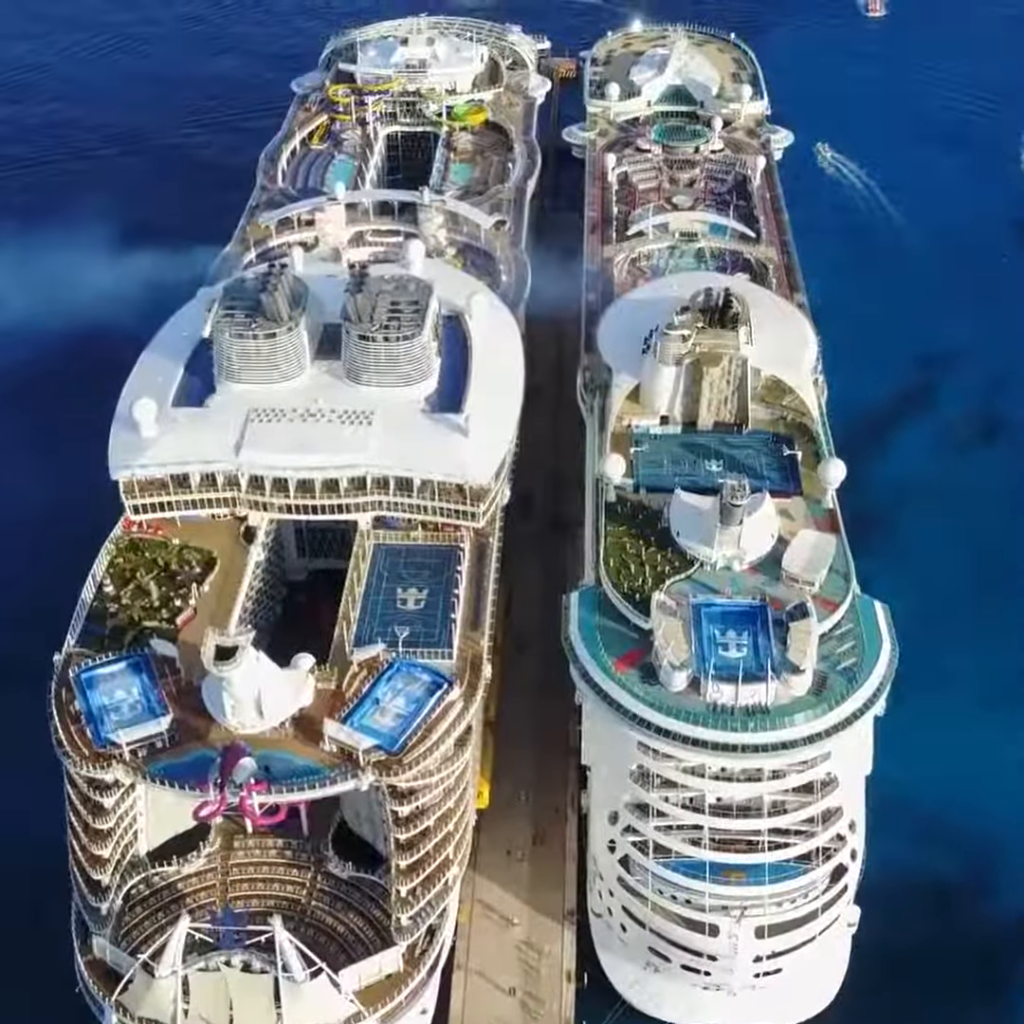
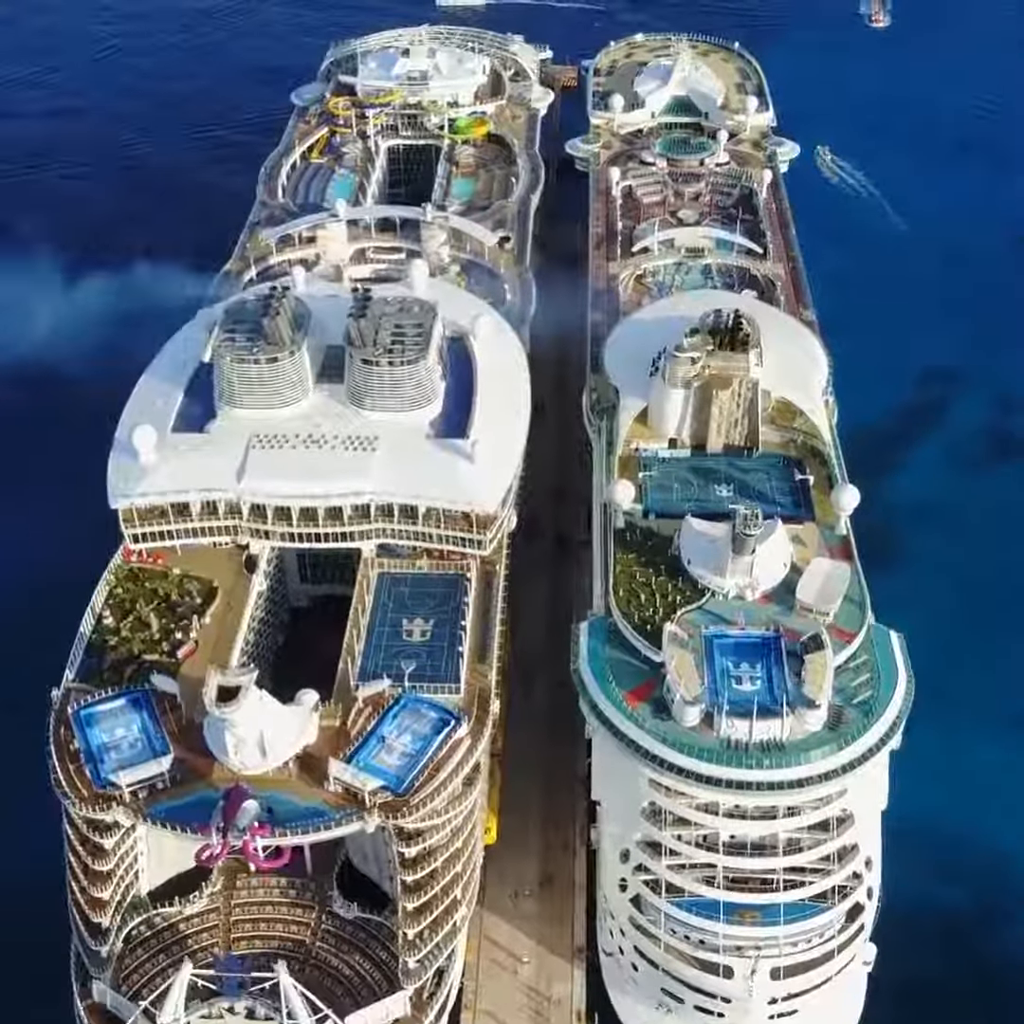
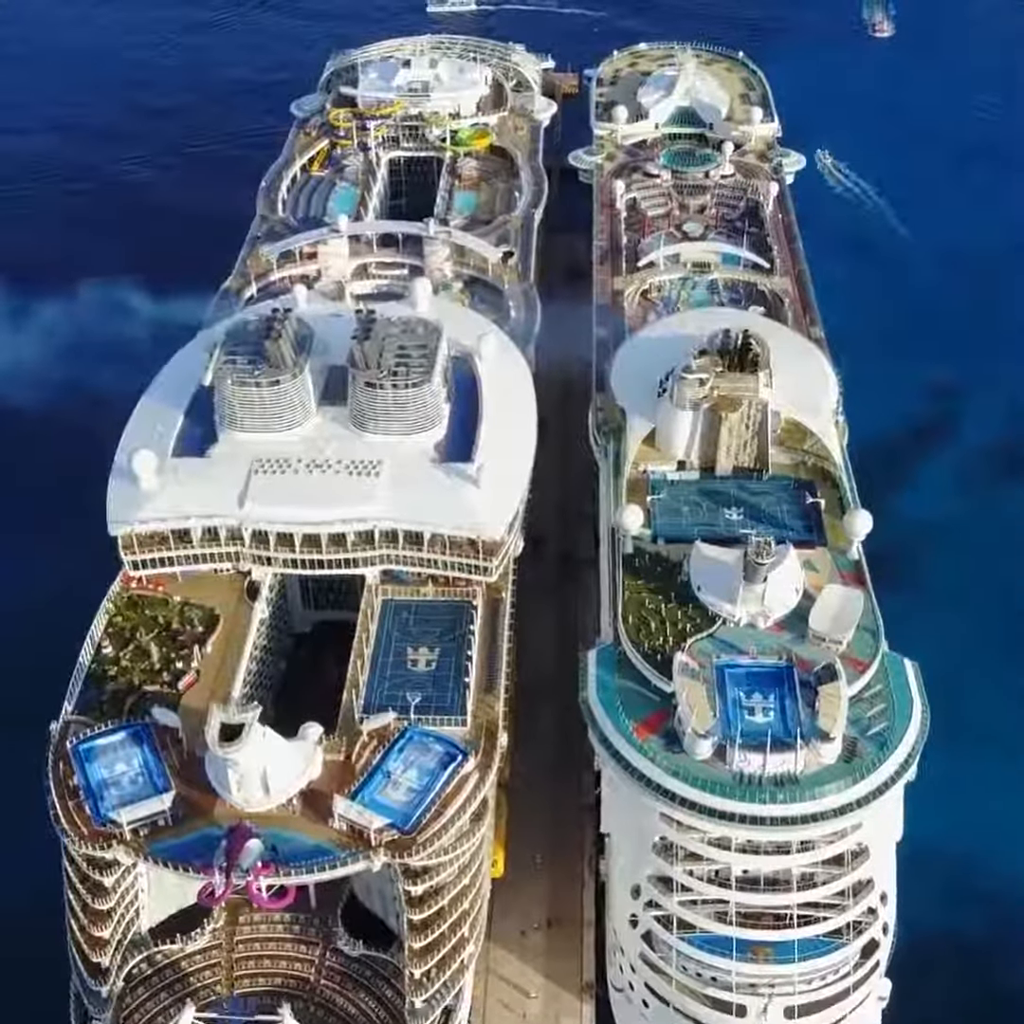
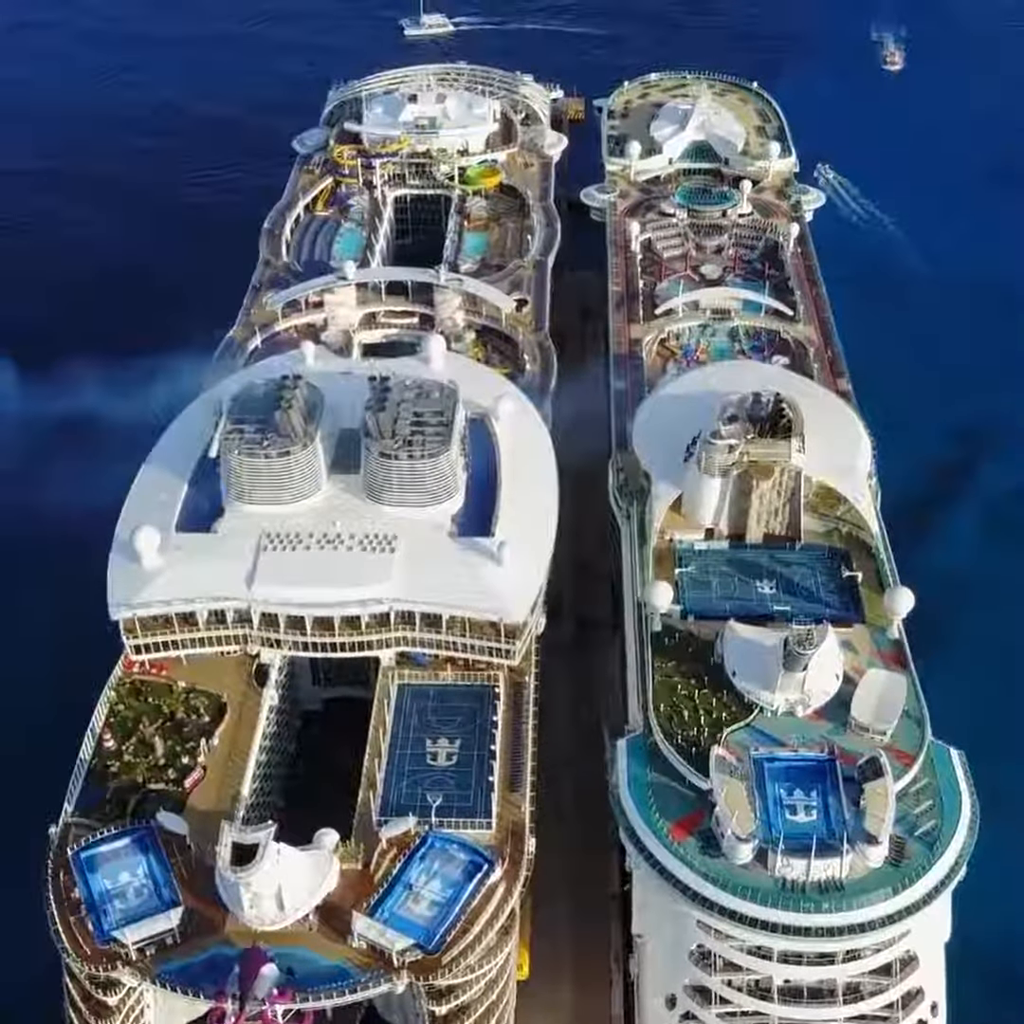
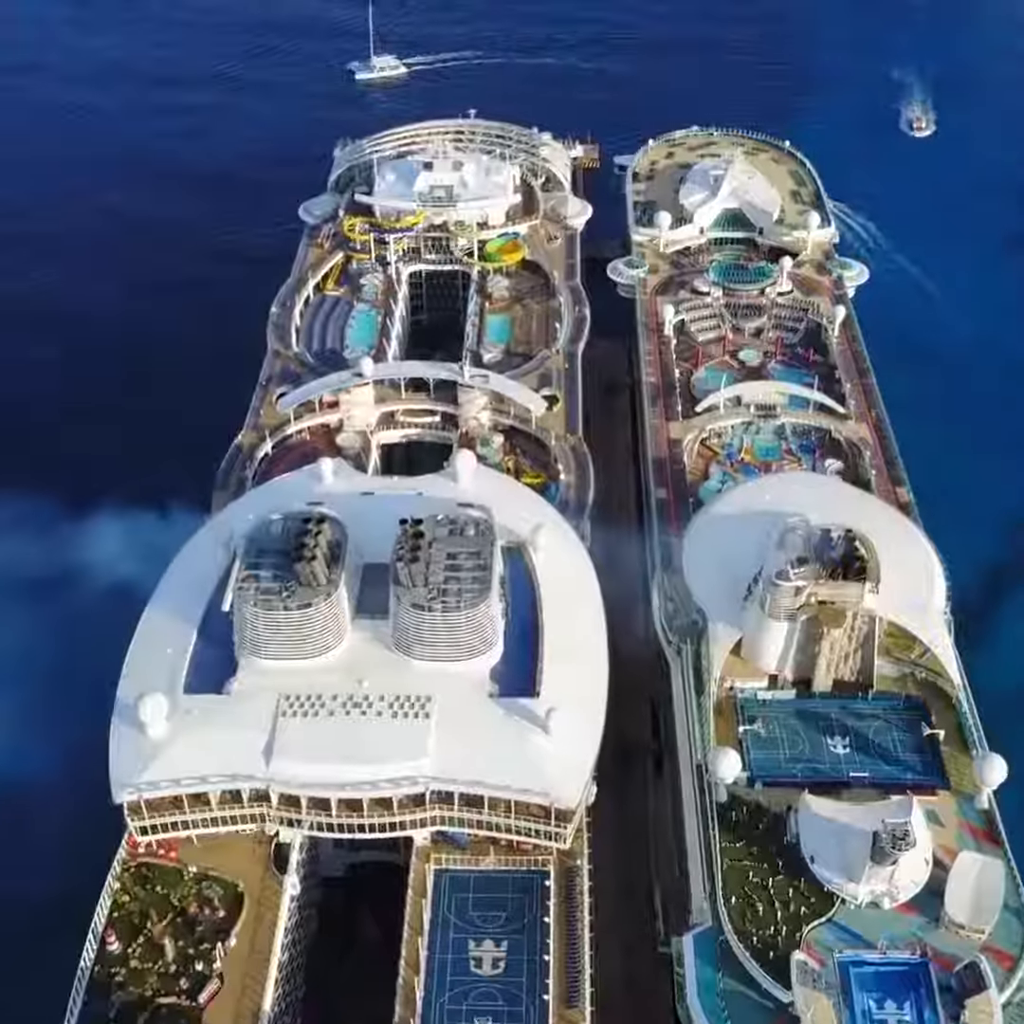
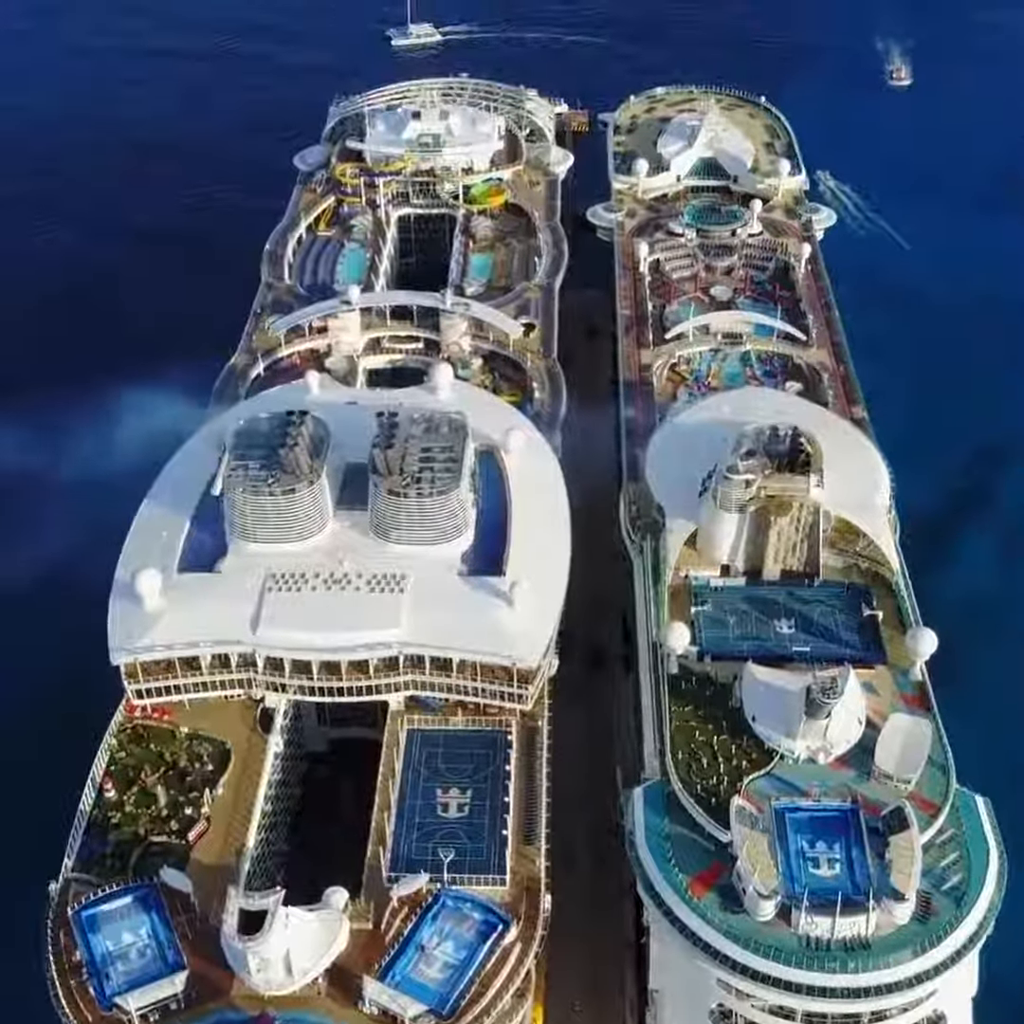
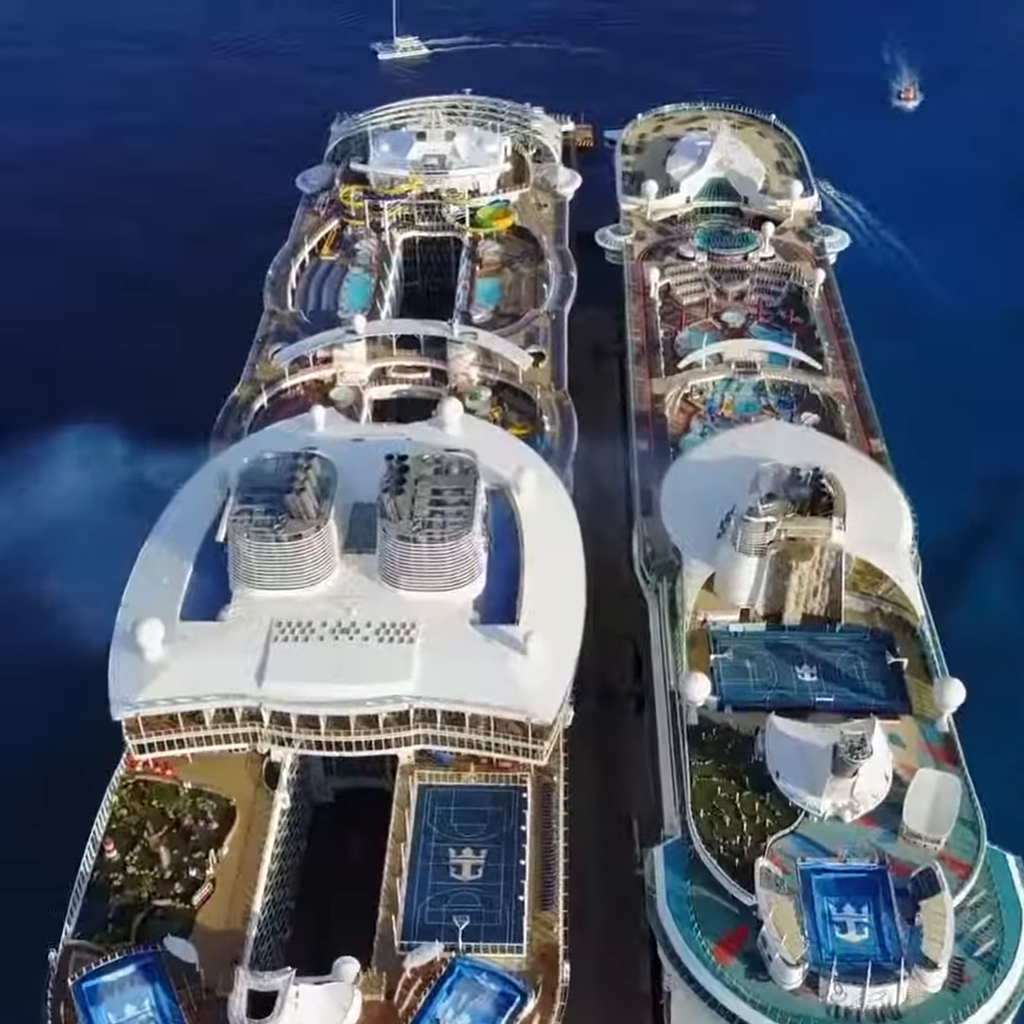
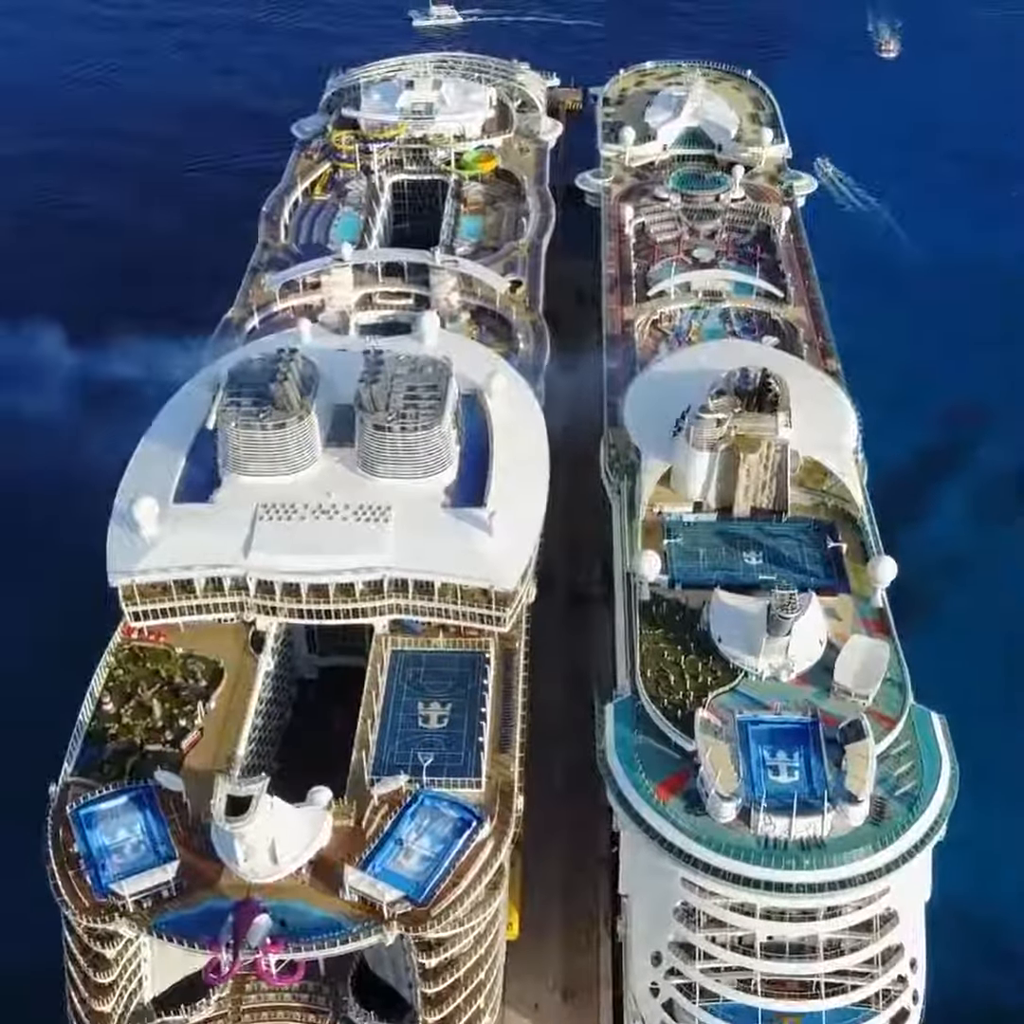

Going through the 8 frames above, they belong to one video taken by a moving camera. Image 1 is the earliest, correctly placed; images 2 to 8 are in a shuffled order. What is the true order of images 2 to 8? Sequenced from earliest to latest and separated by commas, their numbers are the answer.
2, 3, 8, 4, 6, 7, 5
